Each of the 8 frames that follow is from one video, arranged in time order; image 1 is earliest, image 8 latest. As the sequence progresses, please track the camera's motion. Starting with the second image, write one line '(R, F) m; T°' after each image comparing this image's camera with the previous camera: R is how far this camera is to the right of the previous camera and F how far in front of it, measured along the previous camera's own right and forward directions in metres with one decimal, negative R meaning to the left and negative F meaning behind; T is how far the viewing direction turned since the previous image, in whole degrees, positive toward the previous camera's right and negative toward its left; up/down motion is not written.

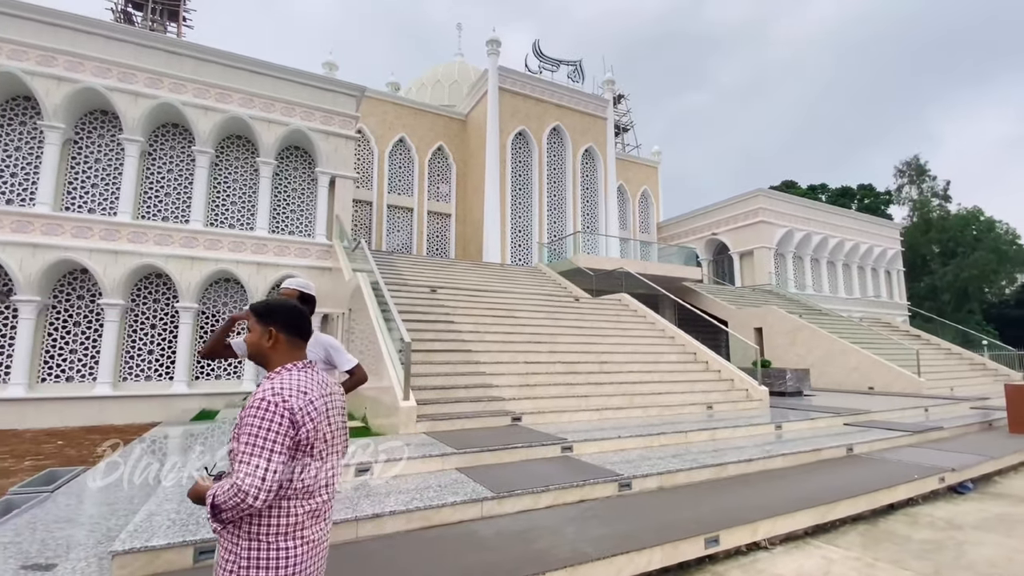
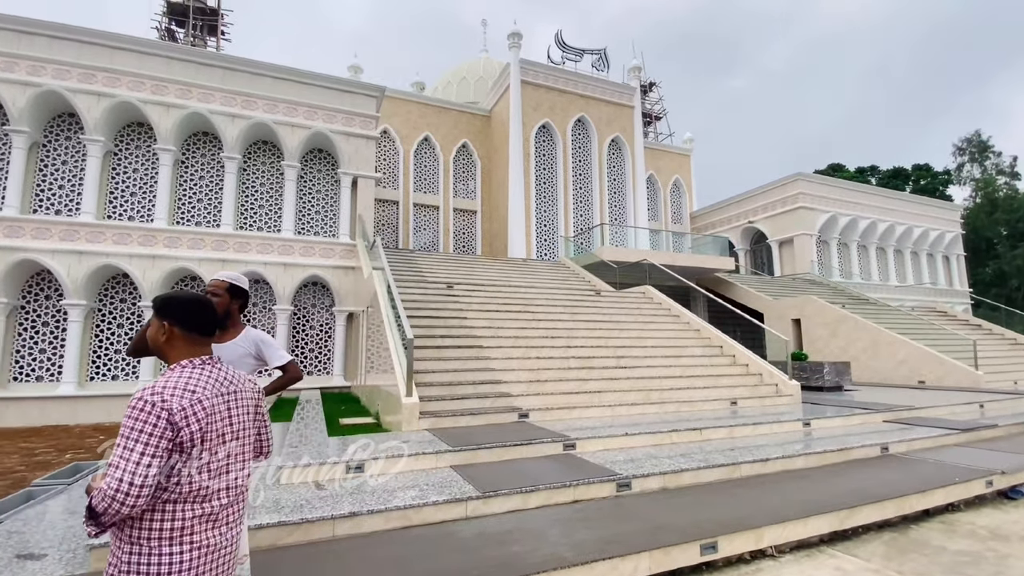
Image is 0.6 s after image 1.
(+0.4, +0.1) m; -5°
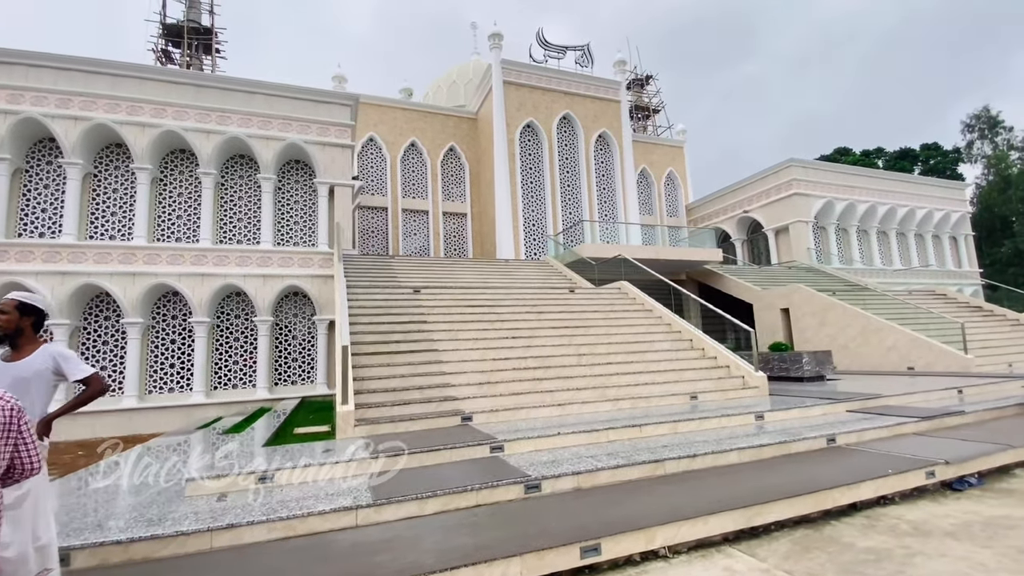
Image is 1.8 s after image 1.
(+0.8, +0.1) m; -2°
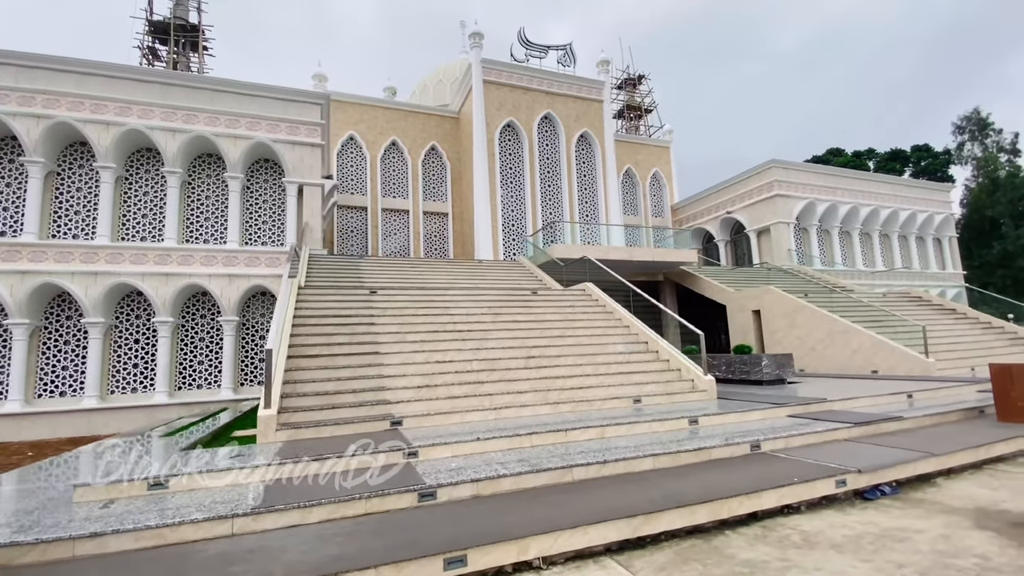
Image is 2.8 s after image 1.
(+0.7, +0.1) m; 0°
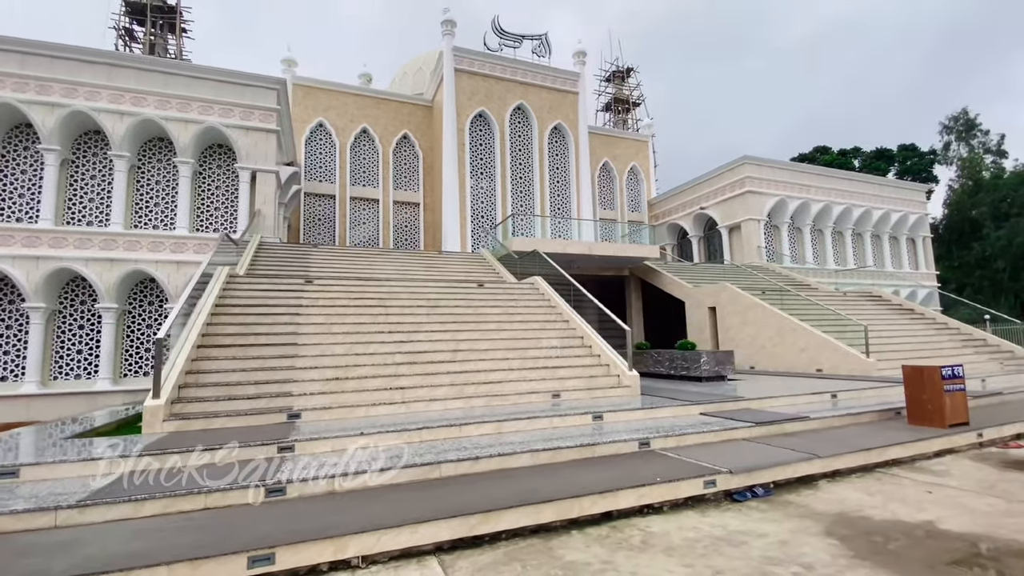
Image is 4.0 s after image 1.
(+1.0, +0.1) m; +1°
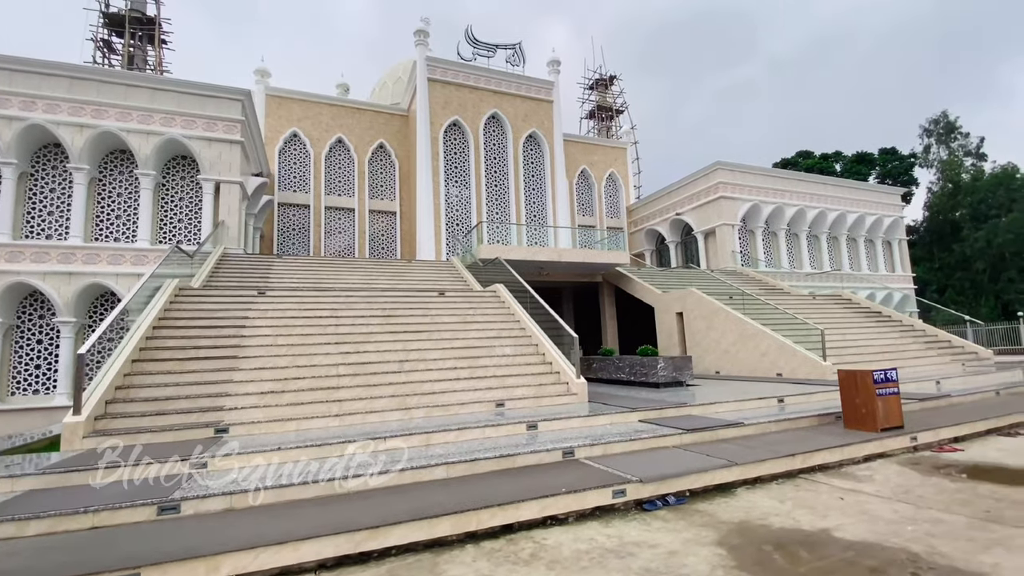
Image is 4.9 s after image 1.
(+0.7, 0.0) m; +1°
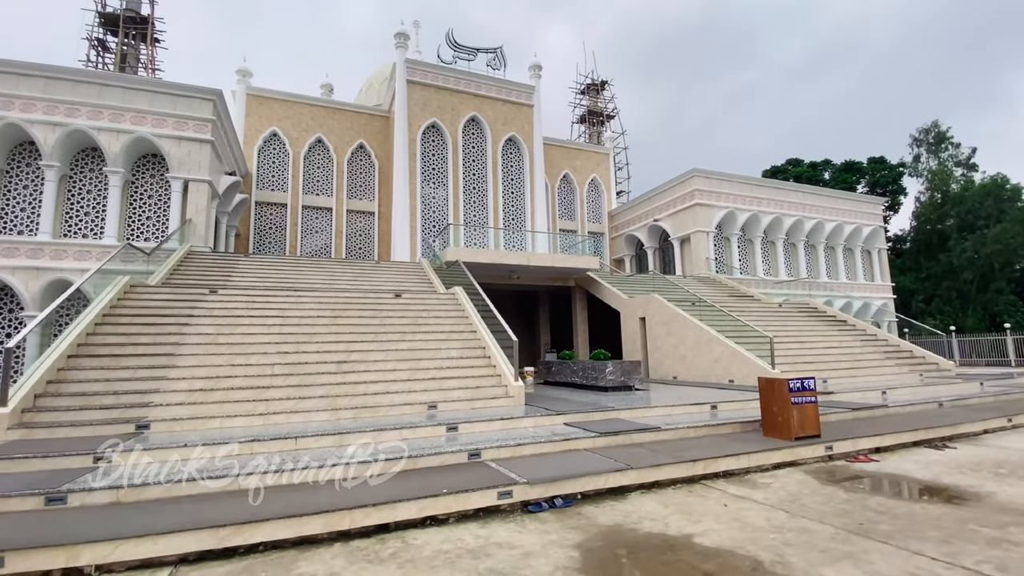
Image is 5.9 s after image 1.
(+0.8, -0.1) m; 0°
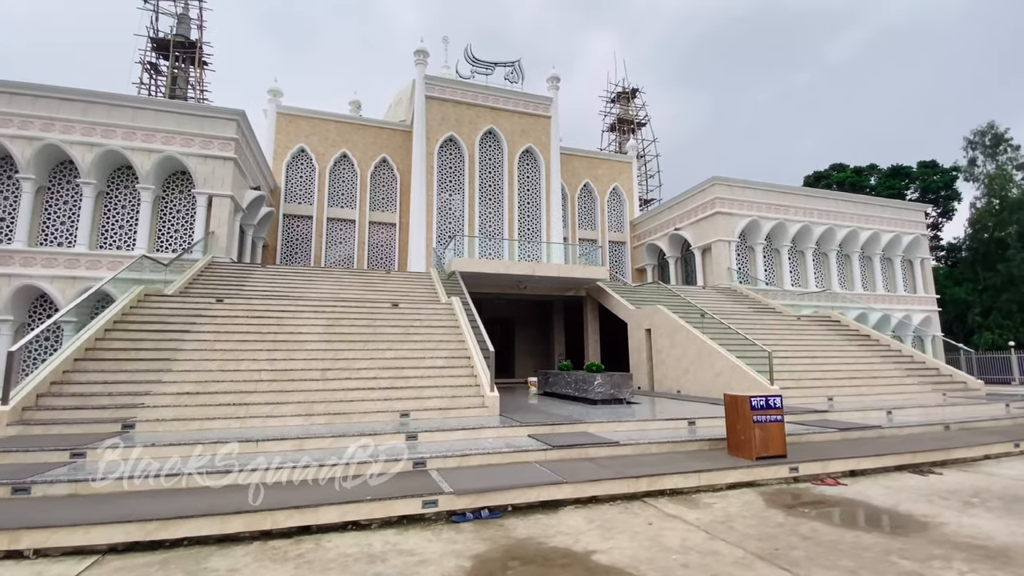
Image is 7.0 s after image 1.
(+0.9, -0.1) m; -5°
